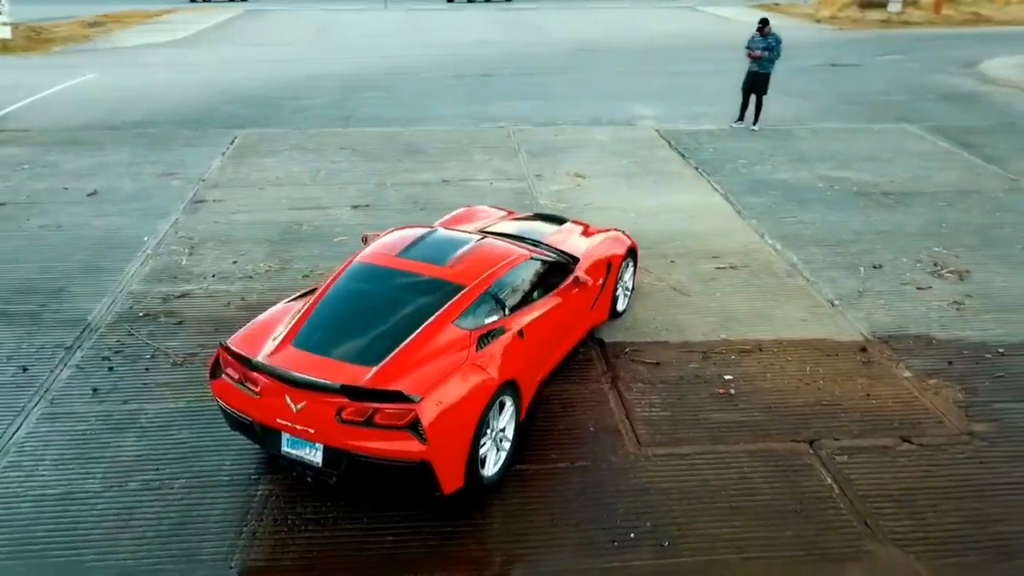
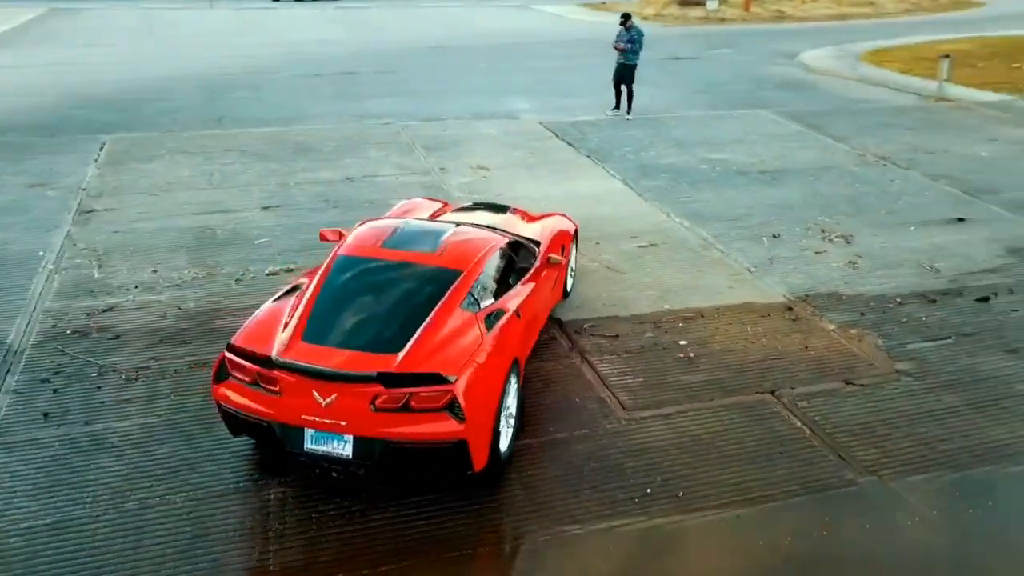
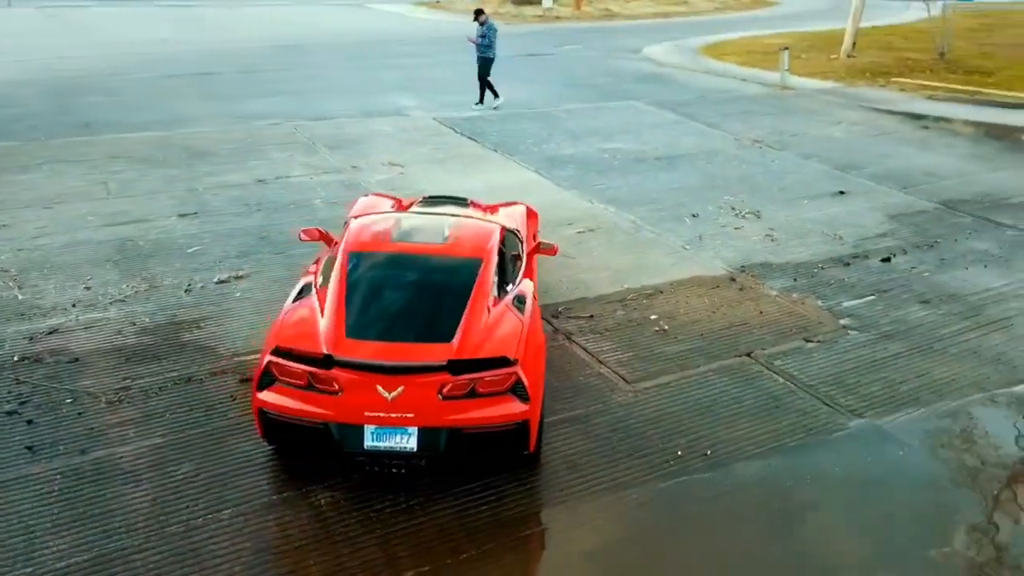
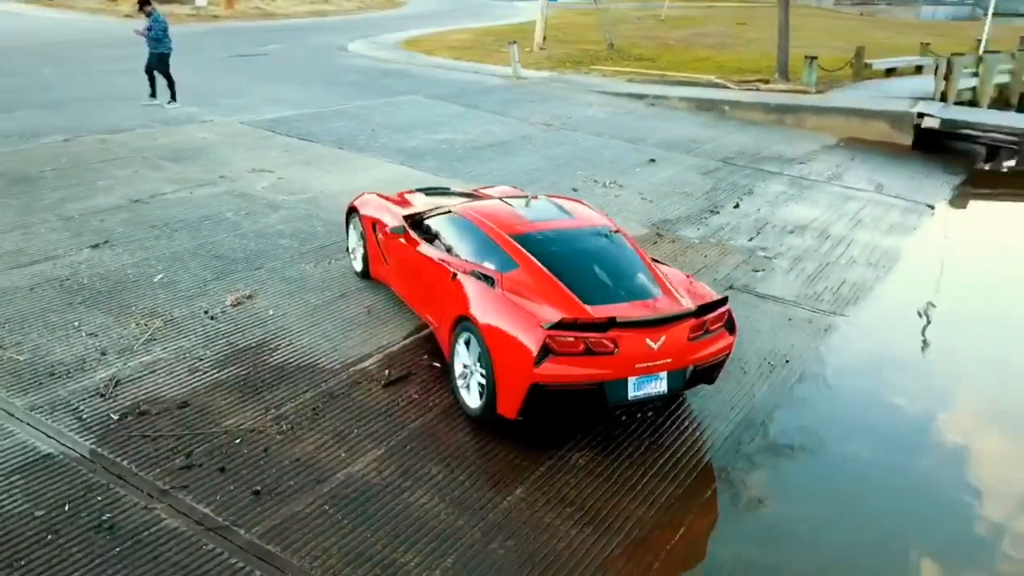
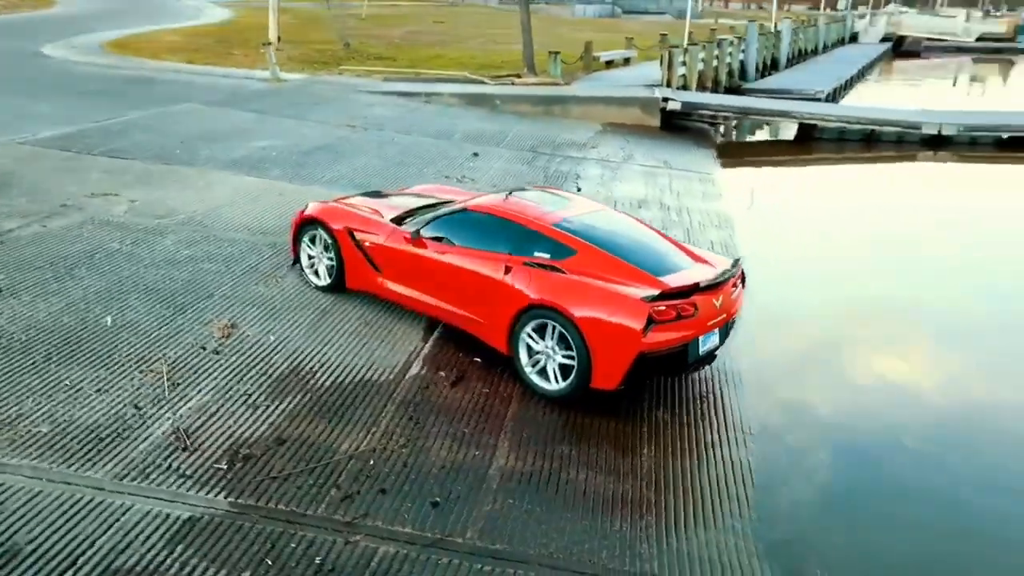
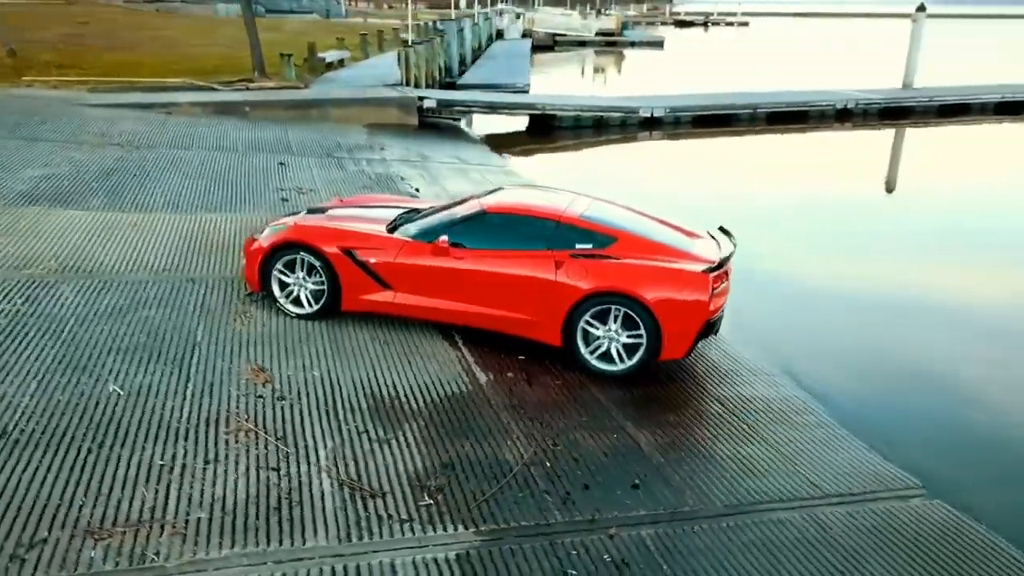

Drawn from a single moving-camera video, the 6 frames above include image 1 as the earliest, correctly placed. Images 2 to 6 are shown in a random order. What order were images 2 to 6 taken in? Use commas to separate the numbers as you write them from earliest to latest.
2, 3, 4, 5, 6
